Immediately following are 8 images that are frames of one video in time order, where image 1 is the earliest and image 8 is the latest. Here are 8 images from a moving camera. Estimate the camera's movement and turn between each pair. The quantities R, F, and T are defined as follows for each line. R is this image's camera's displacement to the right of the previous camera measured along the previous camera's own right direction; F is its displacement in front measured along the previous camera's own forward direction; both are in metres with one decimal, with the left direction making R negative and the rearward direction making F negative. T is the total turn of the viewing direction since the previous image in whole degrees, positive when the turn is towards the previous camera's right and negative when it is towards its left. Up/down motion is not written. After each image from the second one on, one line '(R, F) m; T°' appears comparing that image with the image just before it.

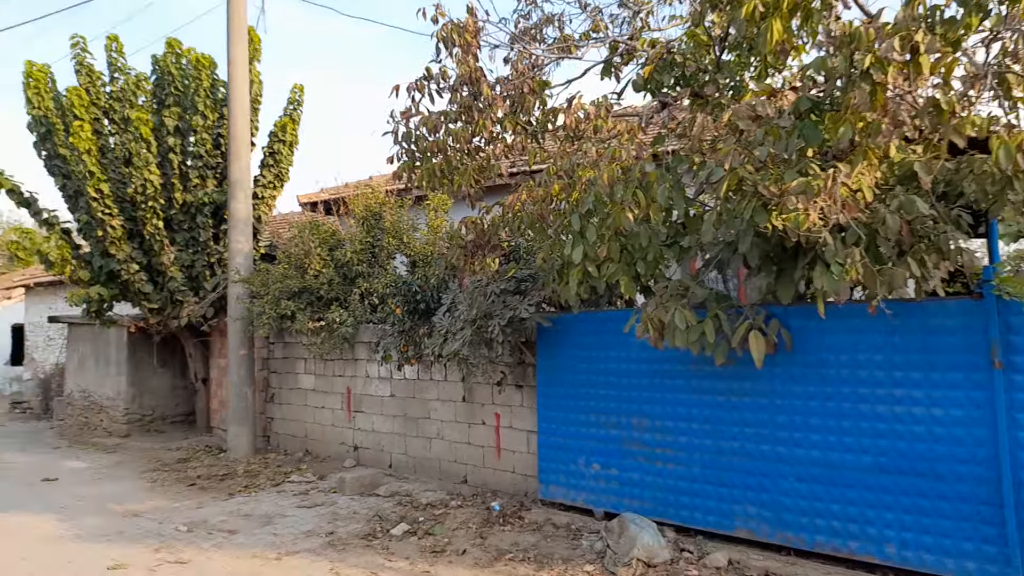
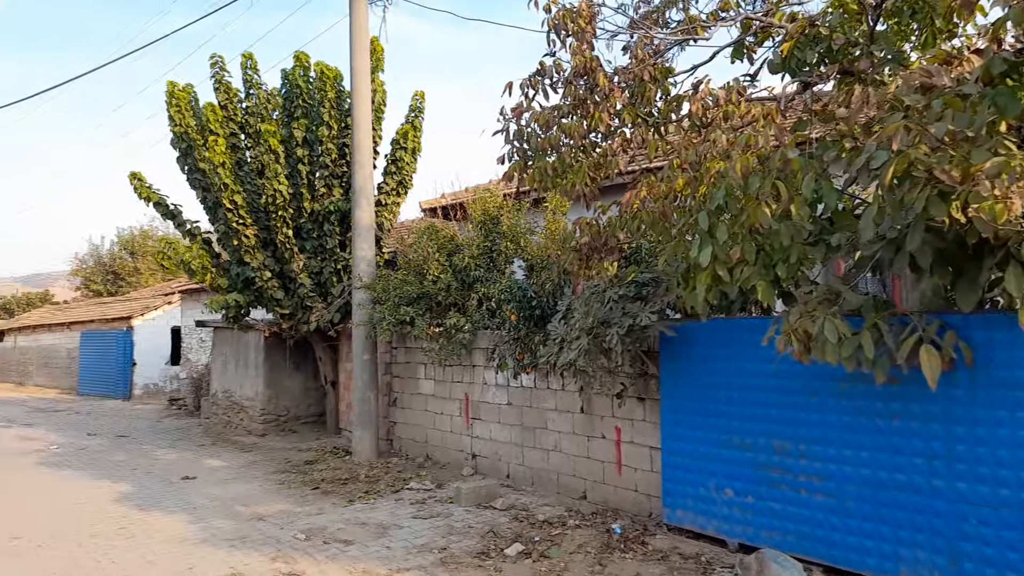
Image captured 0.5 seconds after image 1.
(0.0, +0.4) m; -10°
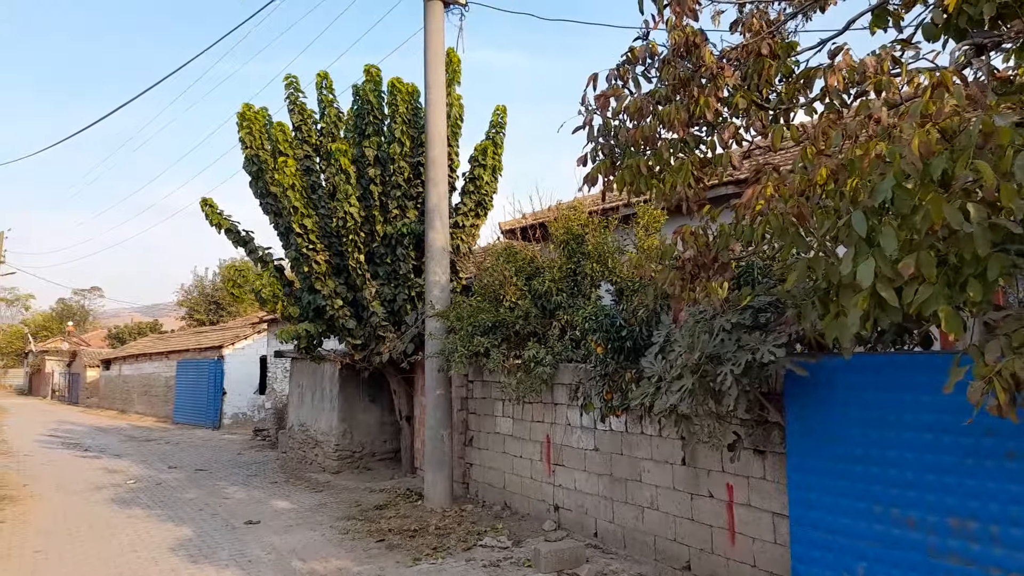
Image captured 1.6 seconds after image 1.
(0.0, +0.9) m; -7°
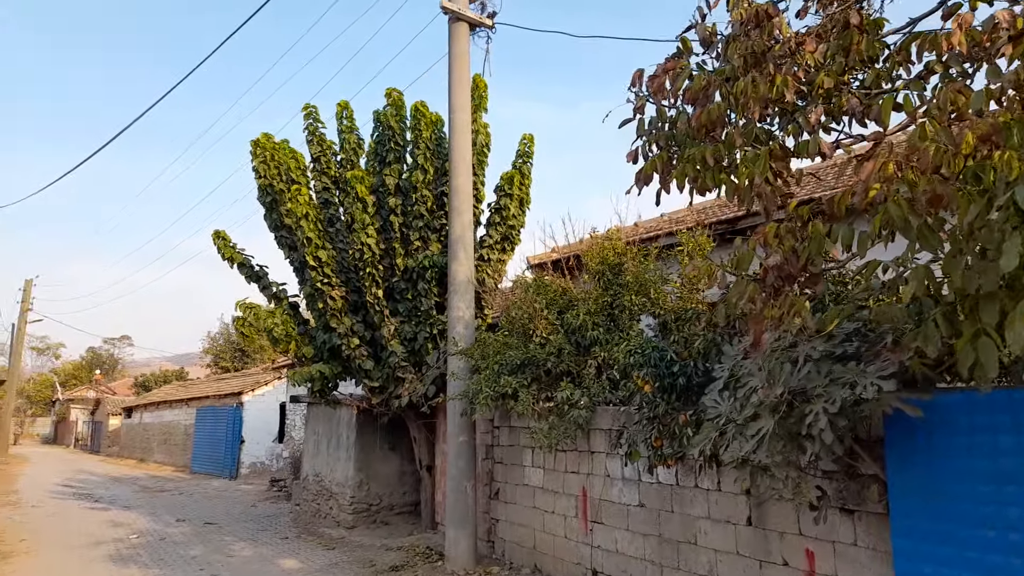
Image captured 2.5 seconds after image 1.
(0.0, +0.7) m; -2°
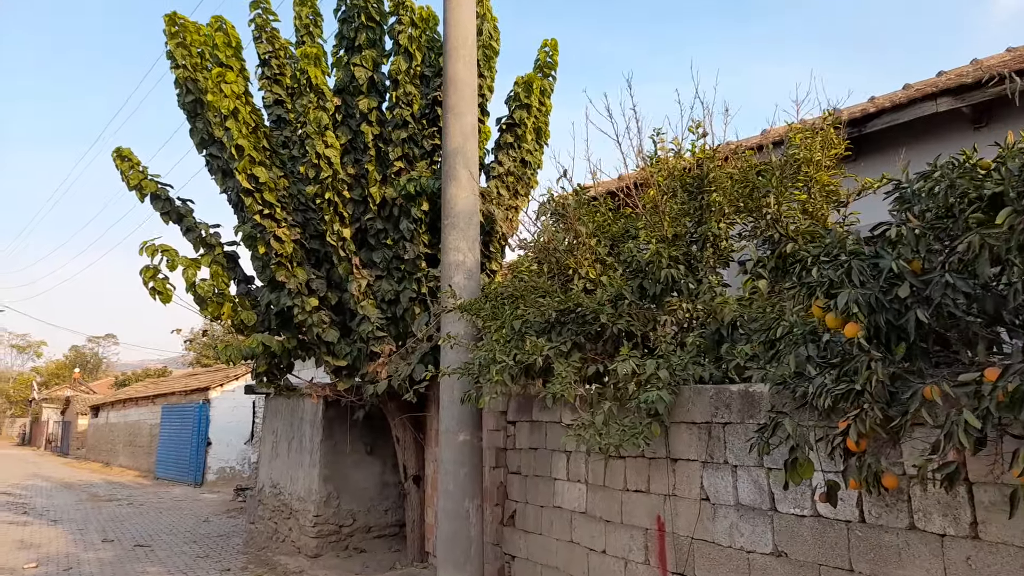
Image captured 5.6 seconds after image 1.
(-0.2, +2.4) m; 0°
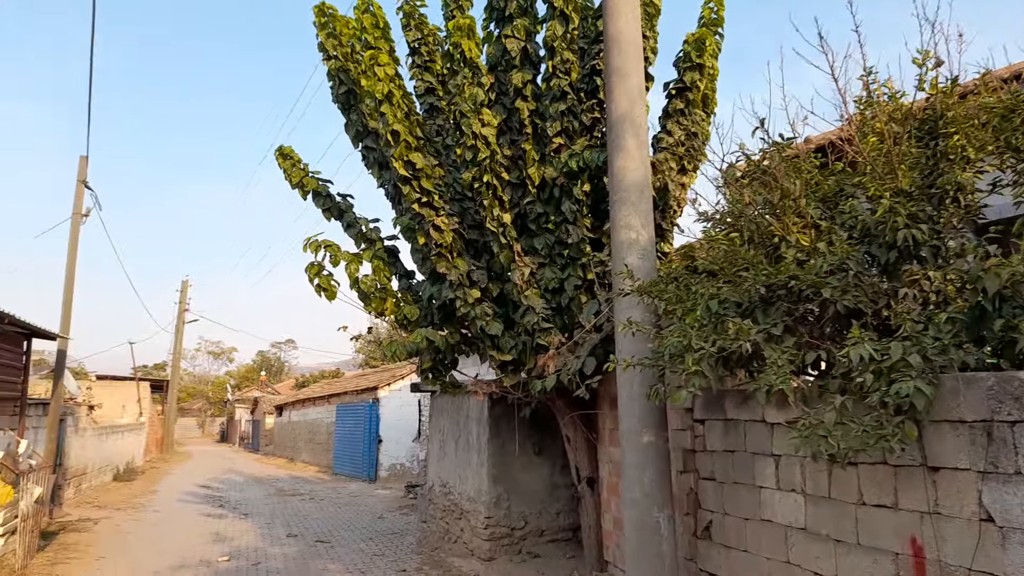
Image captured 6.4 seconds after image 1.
(-0.2, +0.5) m; -12°
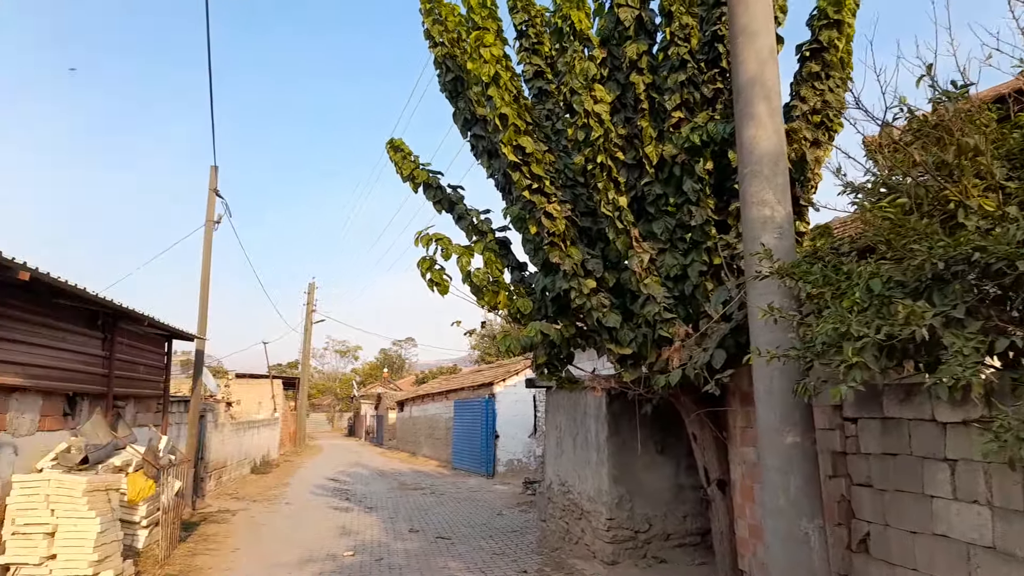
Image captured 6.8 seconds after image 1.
(0.0, +0.3) m; -9°
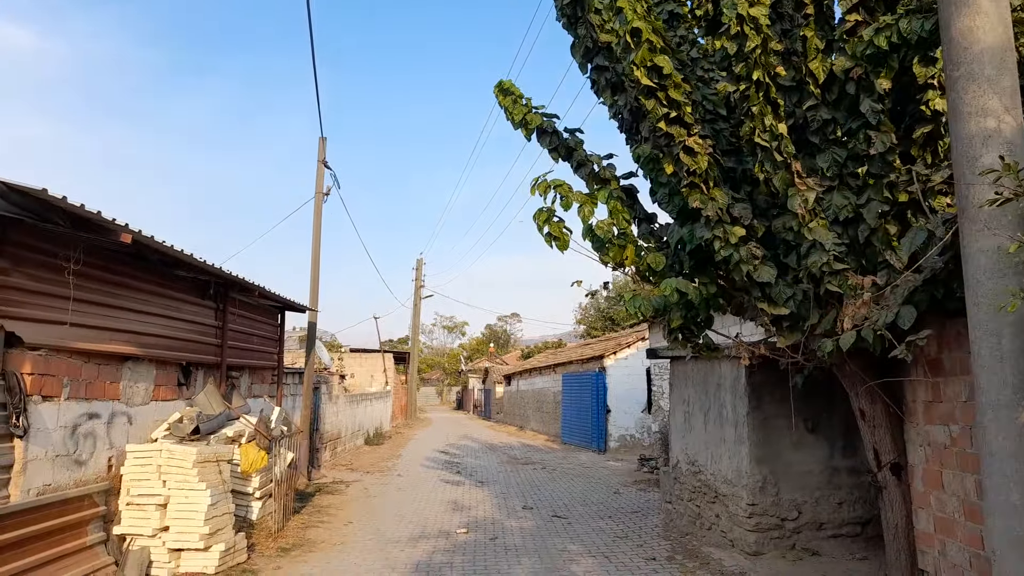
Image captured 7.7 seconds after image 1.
(-0.2, +0.7) m; -8°
